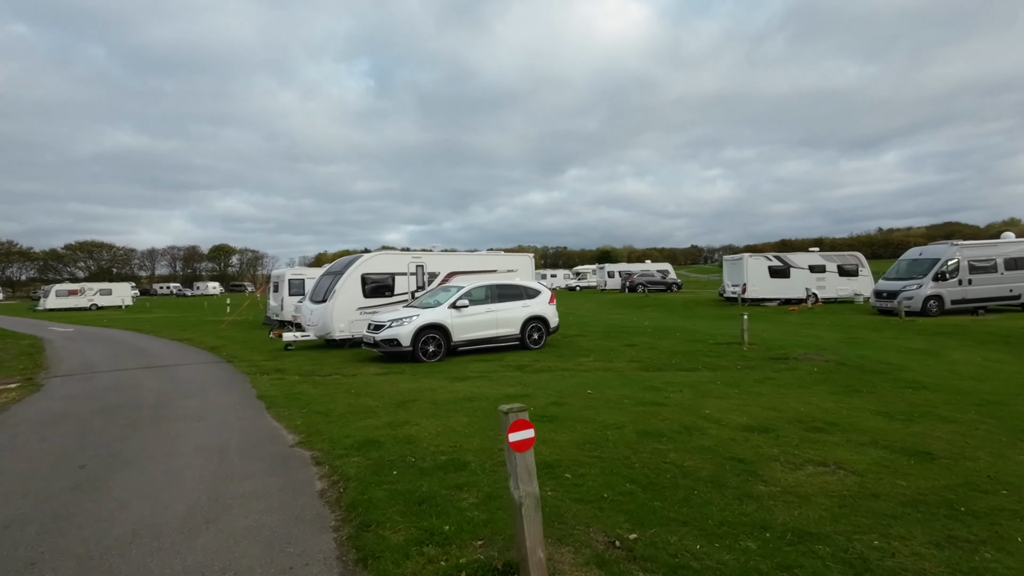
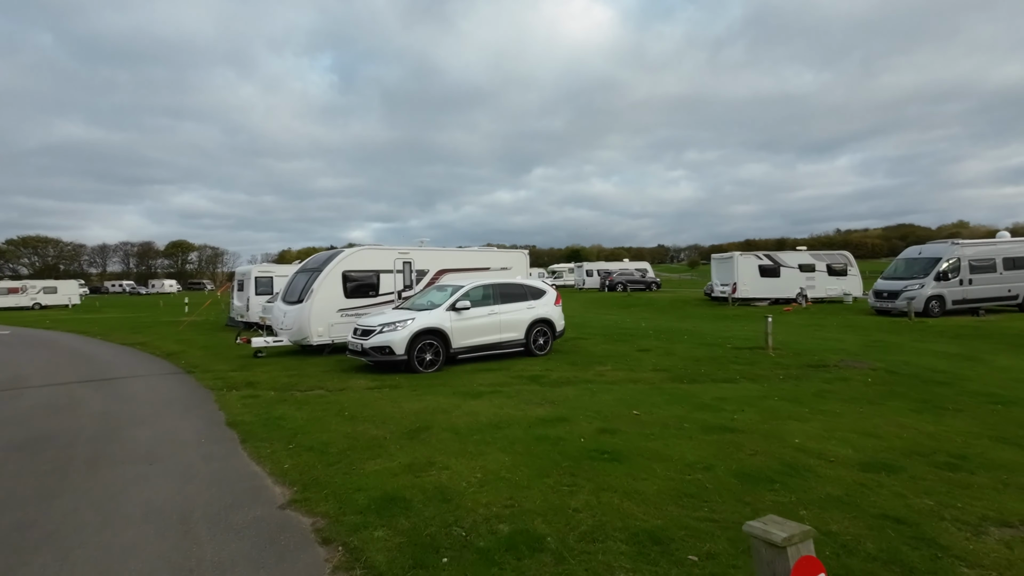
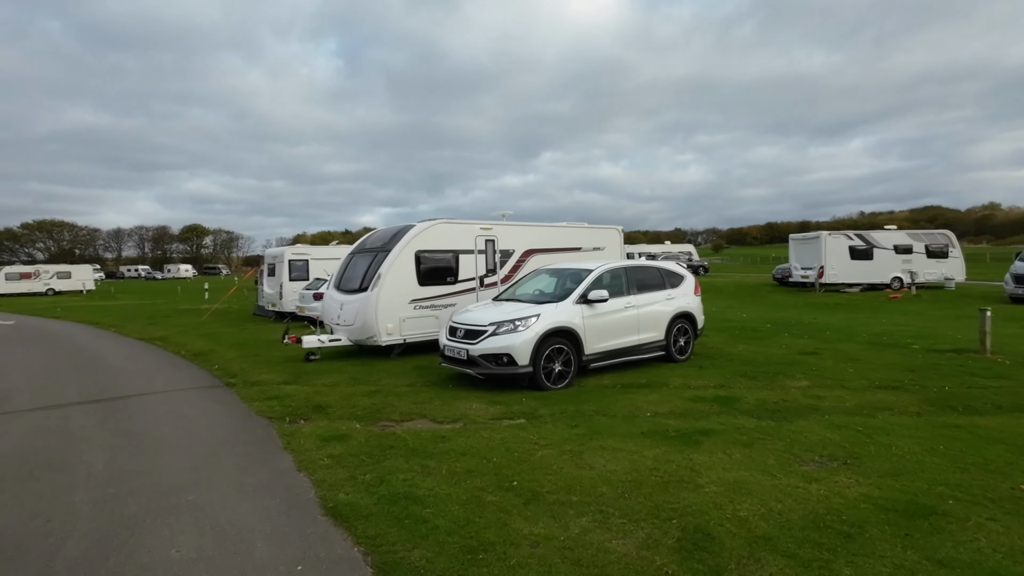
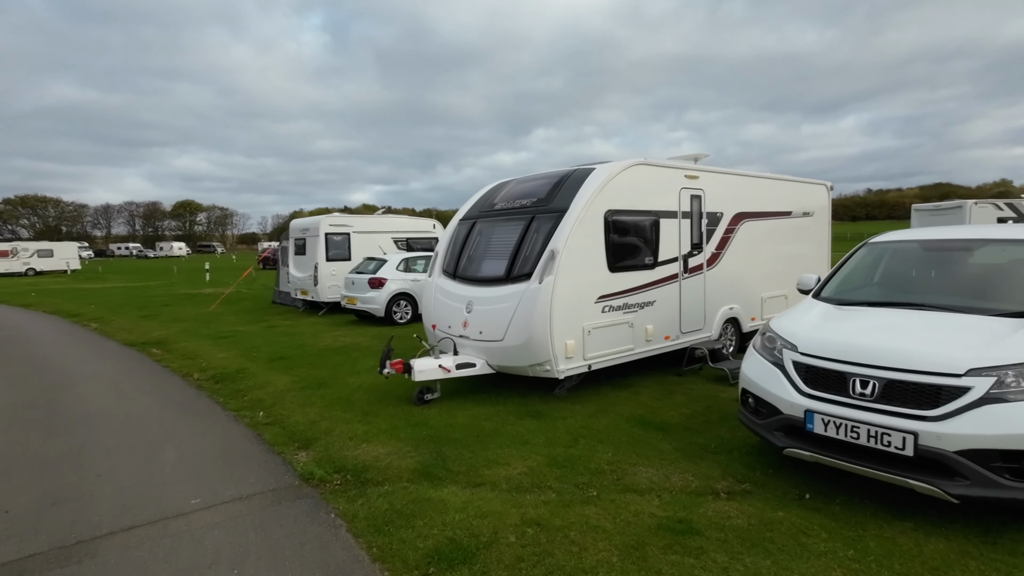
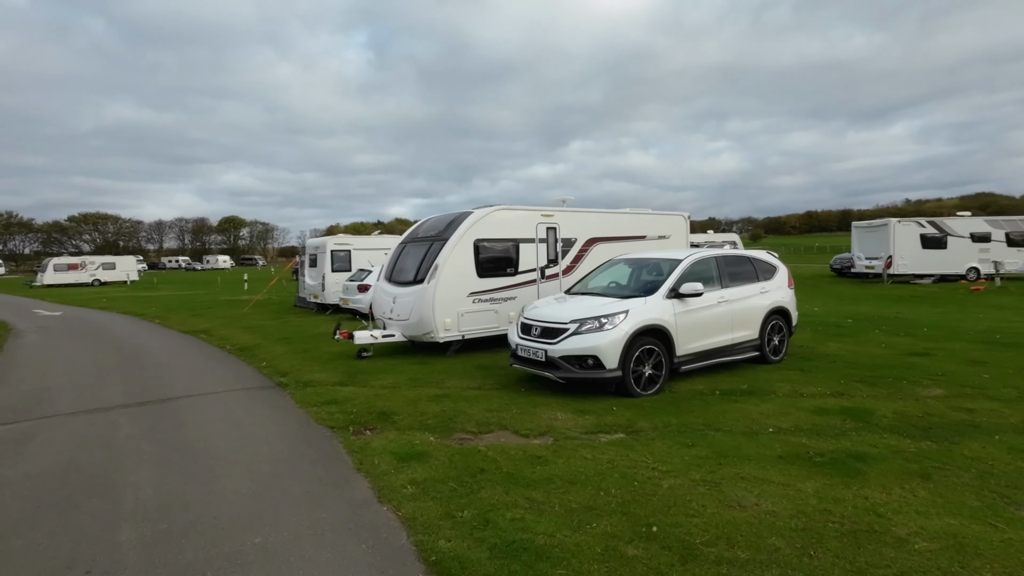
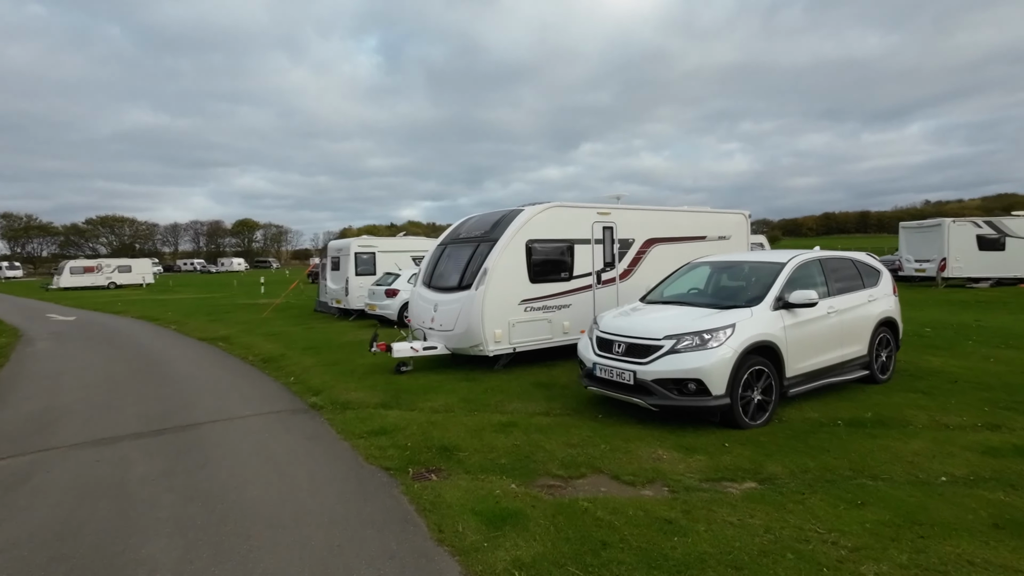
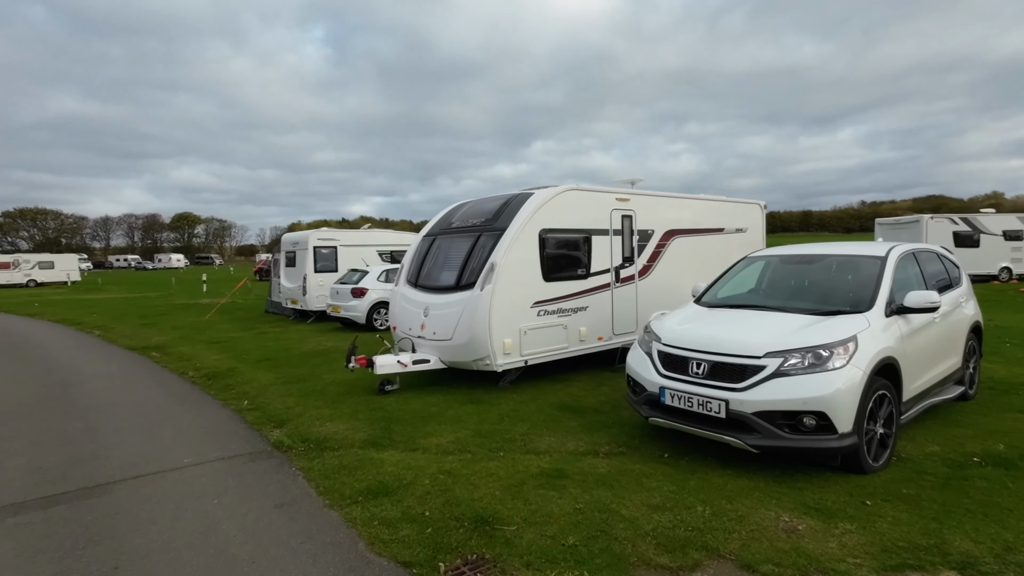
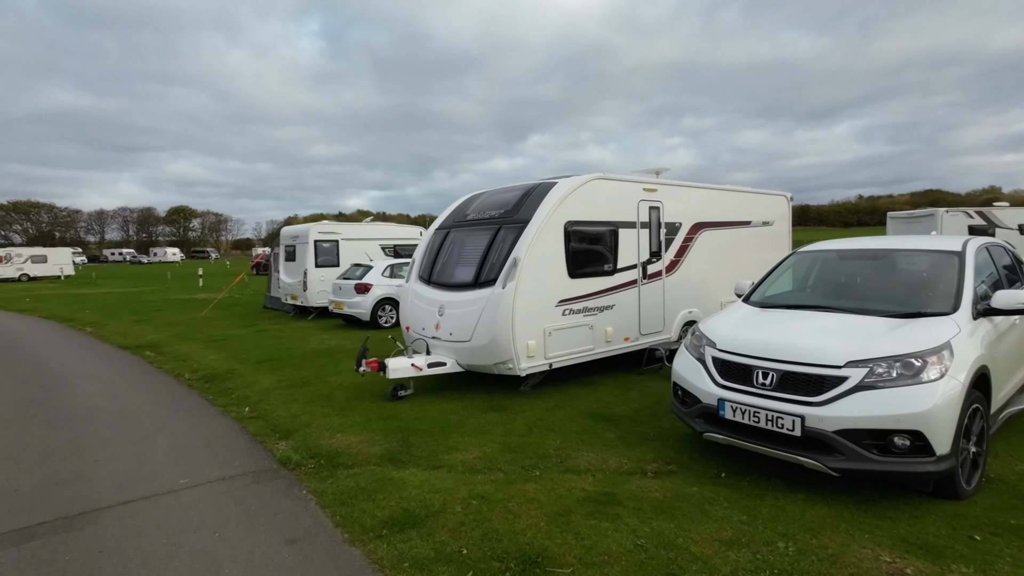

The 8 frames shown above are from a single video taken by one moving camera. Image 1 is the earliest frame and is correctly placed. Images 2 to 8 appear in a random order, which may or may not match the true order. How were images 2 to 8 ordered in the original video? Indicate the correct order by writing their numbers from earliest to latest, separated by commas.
2, 3, 5, 6, 7, 8, 4
